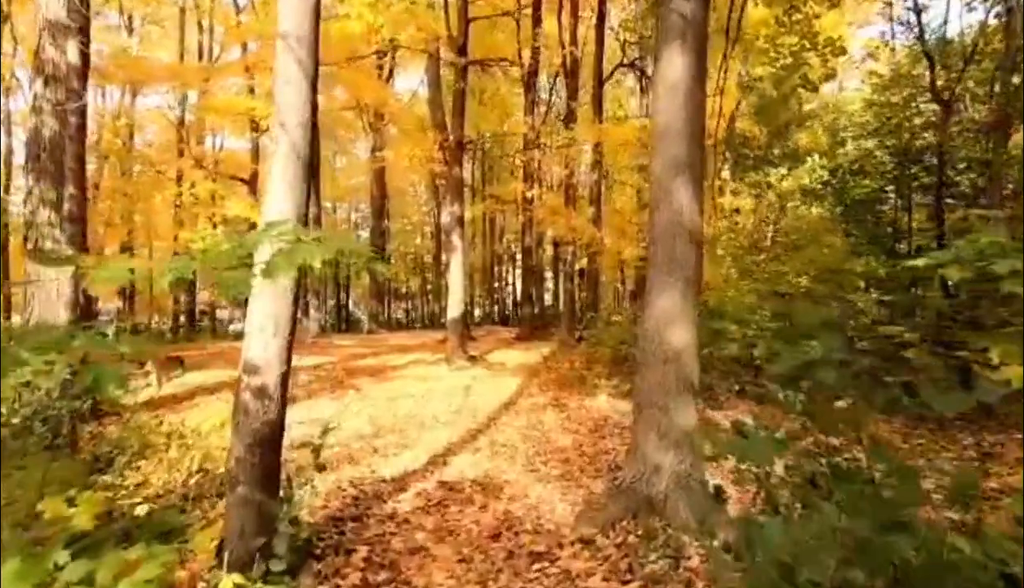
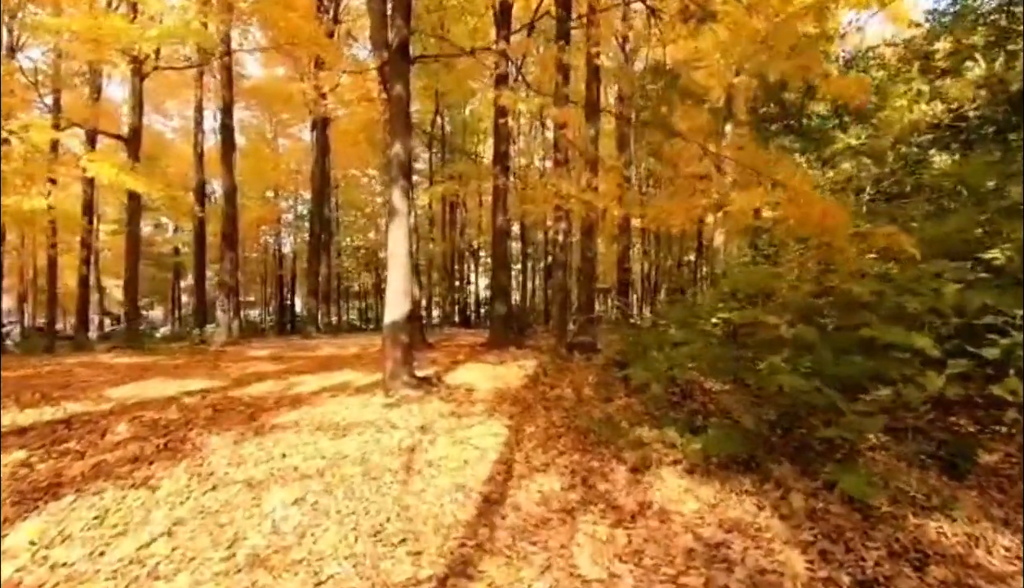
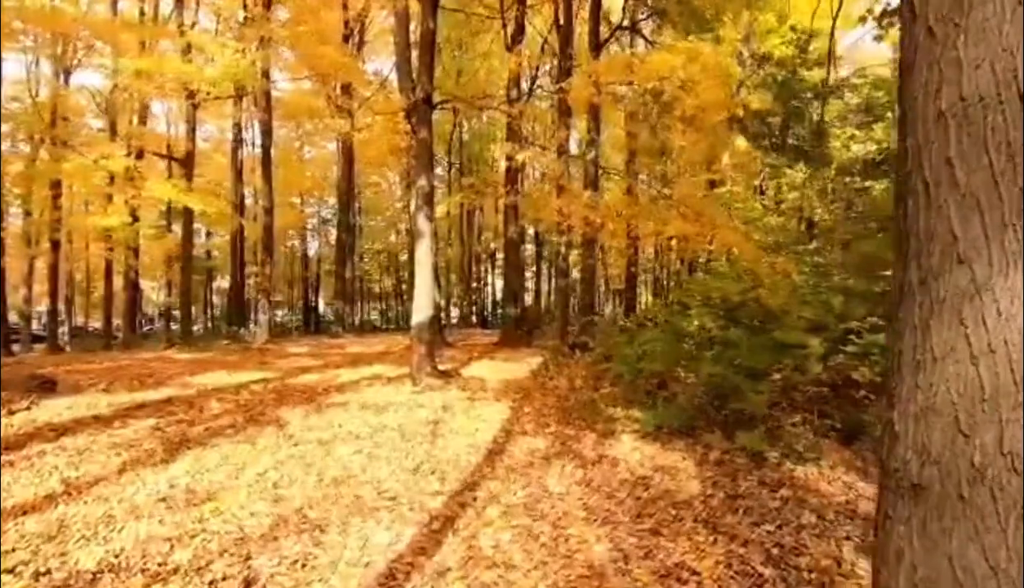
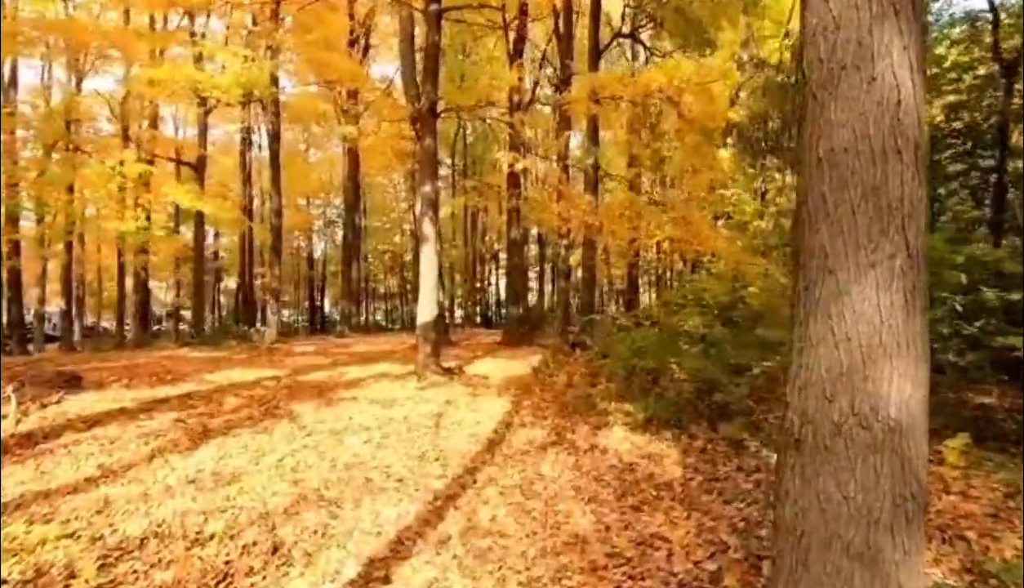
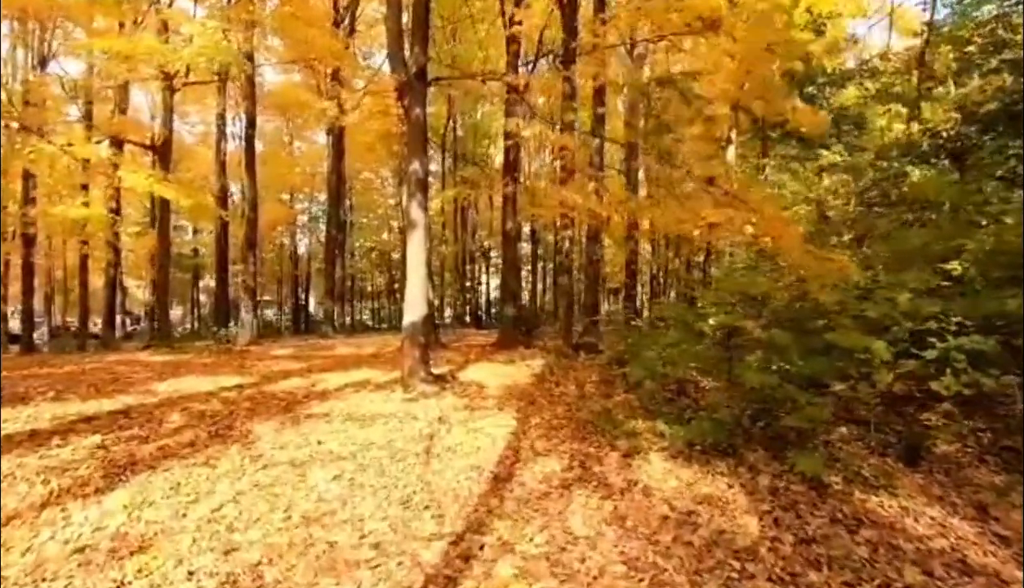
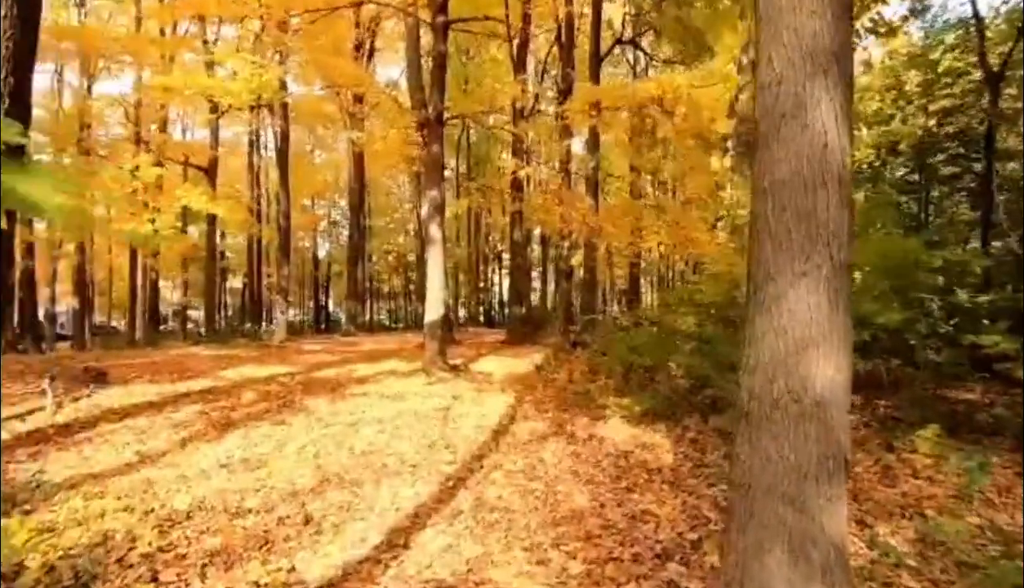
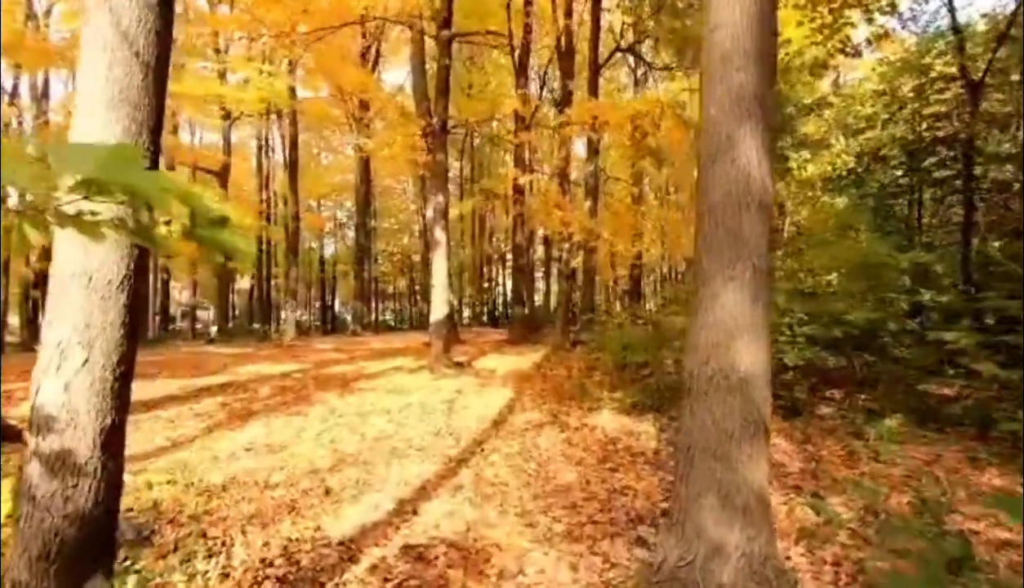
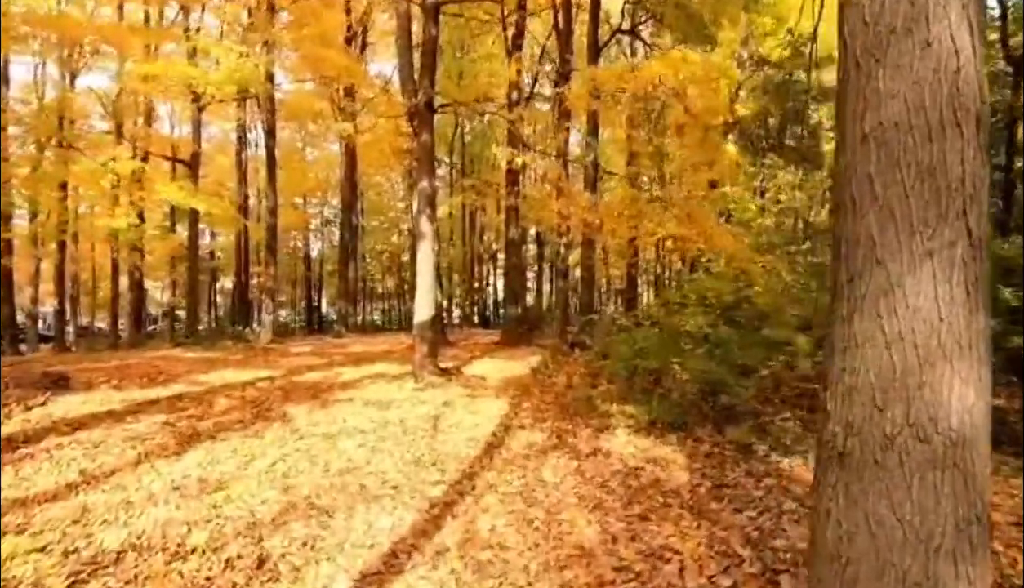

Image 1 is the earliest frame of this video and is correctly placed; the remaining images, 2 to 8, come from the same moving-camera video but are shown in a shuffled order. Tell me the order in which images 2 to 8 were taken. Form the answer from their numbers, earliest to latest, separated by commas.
7, 6, 4, 8, 3, 5, 2
